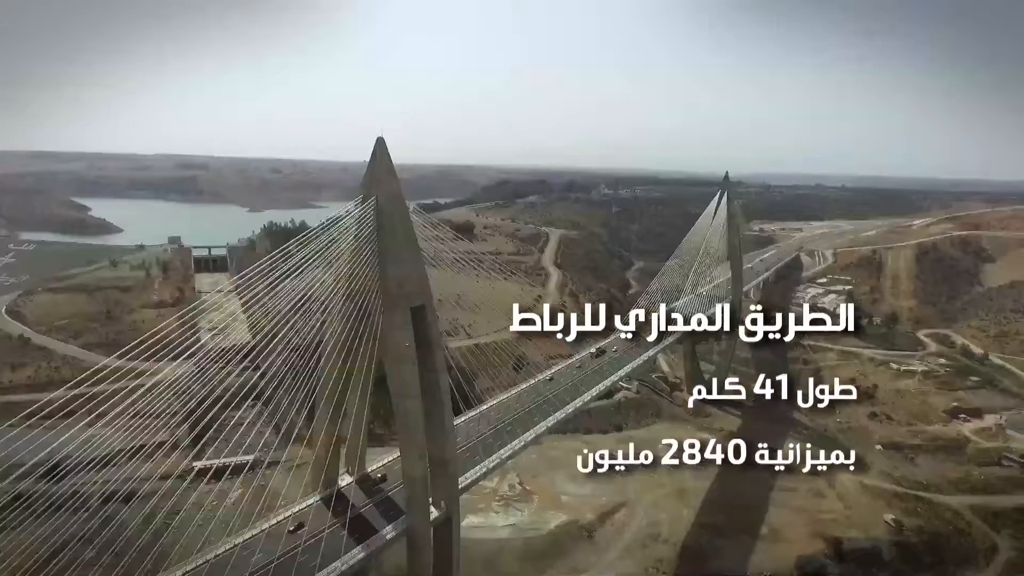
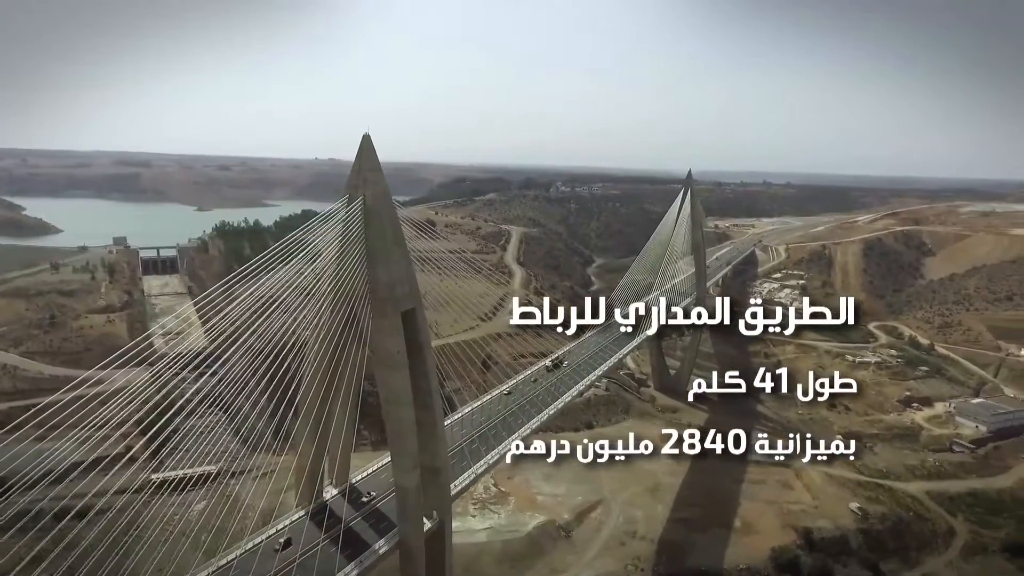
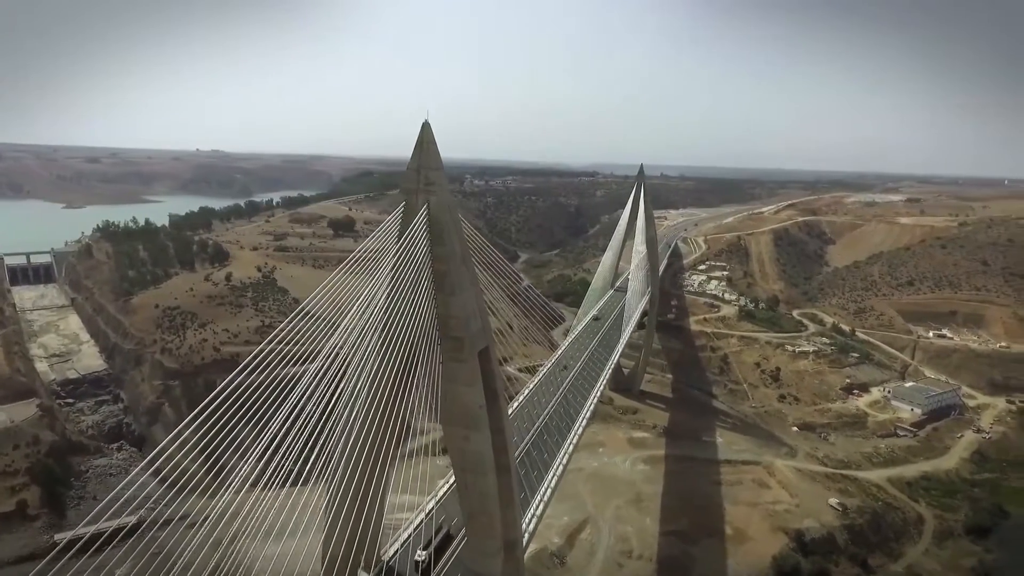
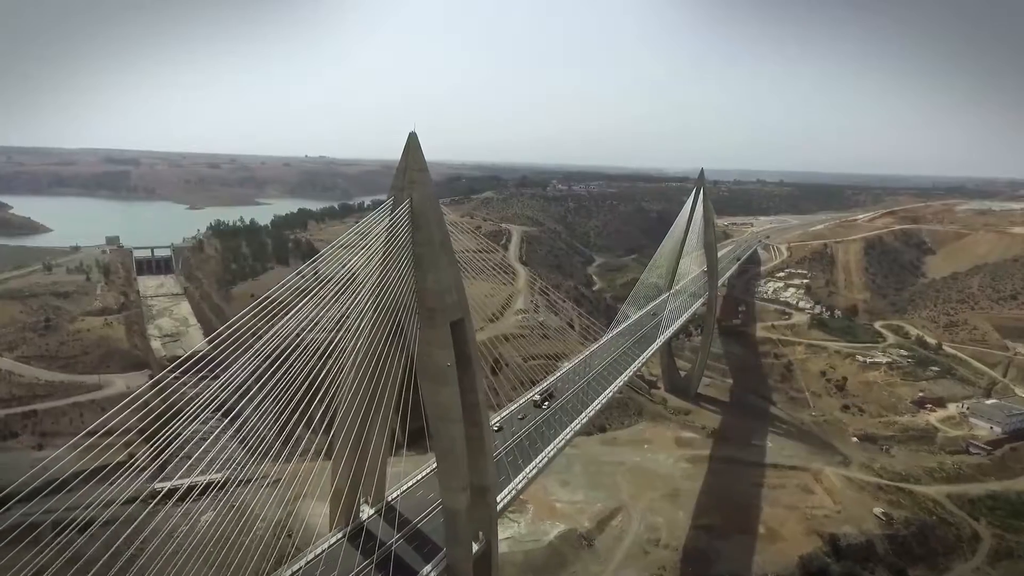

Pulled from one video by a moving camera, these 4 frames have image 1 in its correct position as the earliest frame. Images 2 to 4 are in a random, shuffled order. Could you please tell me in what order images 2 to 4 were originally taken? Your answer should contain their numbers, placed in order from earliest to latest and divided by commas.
2, 4, 3
